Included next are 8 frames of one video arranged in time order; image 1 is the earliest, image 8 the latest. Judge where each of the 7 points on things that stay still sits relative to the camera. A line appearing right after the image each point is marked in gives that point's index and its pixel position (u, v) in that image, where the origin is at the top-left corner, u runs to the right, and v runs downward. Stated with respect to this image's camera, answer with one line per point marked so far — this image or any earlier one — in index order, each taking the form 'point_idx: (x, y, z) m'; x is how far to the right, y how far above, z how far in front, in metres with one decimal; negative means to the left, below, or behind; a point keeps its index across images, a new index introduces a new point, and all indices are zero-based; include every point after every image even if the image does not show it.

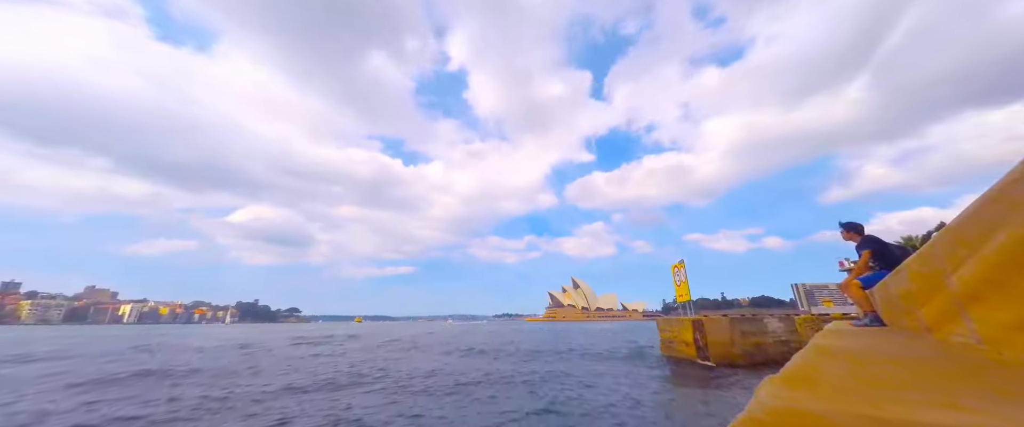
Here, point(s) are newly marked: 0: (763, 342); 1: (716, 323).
0: (+11.6, -6.0, +15.6) m
1: (+9.5, -5.1, +15.8) m
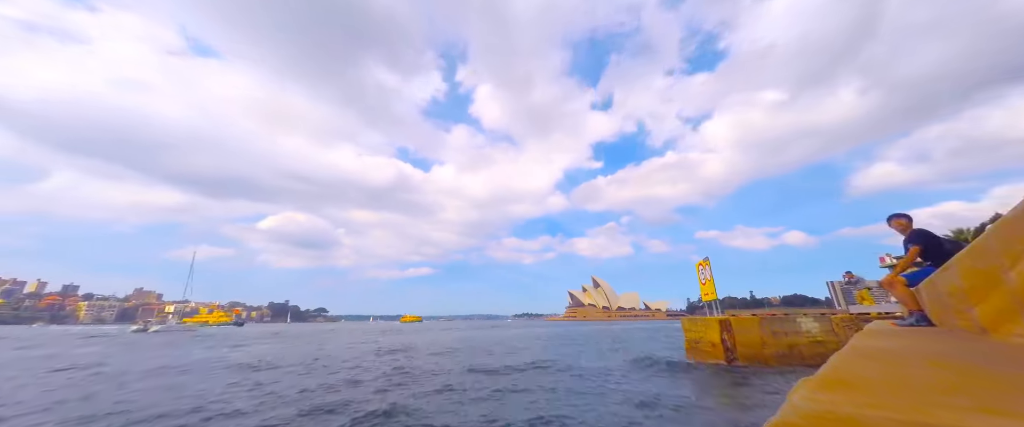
0: (+12.6, -5.7, +14.9) m
1: (+10.5, -4.9, +15.3) m
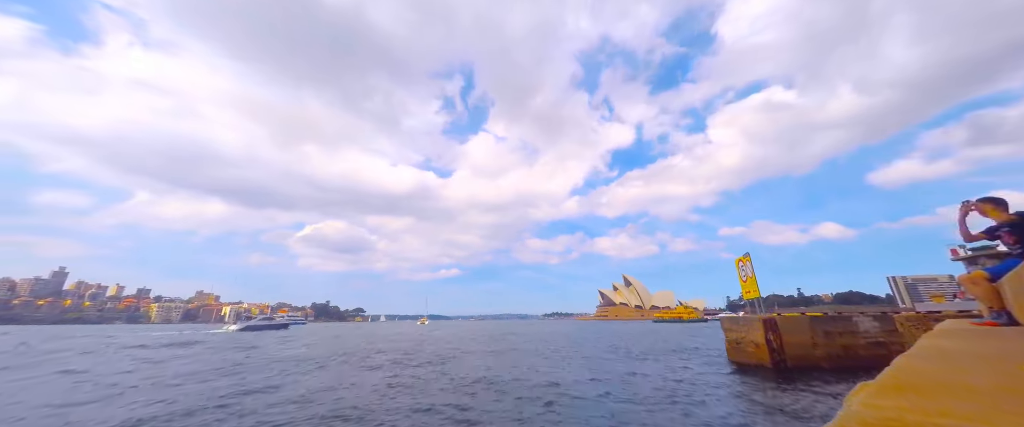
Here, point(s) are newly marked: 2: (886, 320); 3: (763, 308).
0: (+13.9, -5.3, +13.8) m
1: (+11.8, -4.6, +14.3) m
2: (+14.9, -4.2, +13.5) m
3: (+14.0, -5.3, +18.9) m
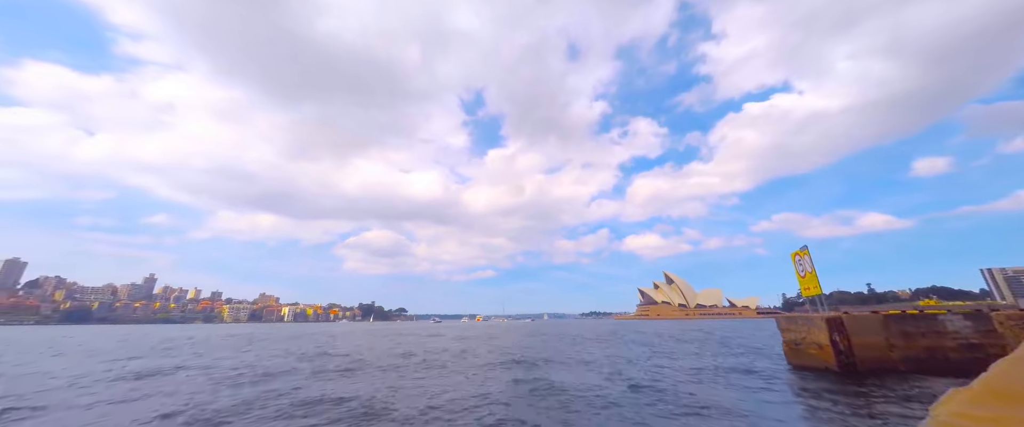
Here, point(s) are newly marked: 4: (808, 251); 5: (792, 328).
0: (+15.3, -4.8, +12.1) m
1: (+13.3, -4.1, +12.8) m
2: (+16.2, -3.6, +11.7) m
3: (+15.9, -4.7, +17.1) m
4: (+13.9, -1.8, +15.9) m
5: (+13.3, -5.4, +16.0) m
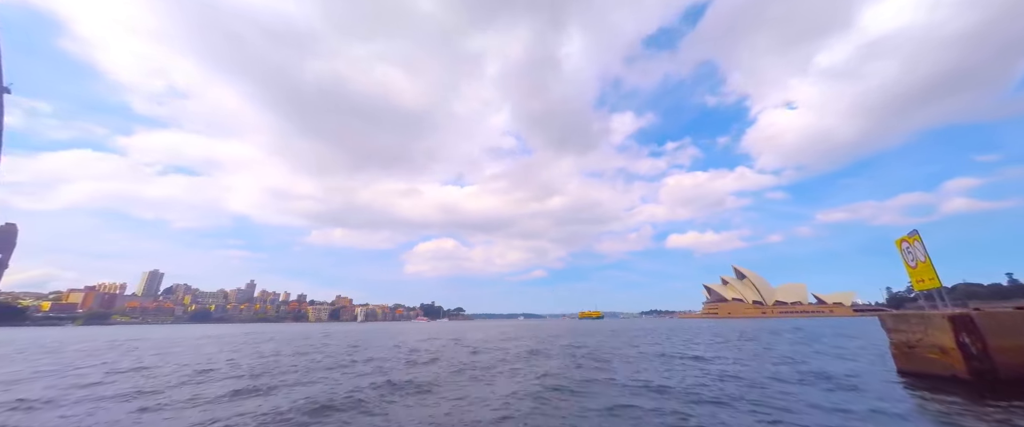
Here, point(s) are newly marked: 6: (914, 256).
0: (+16.8, -3.8, +9.2) m
1: (+14.9, -3.2, +10.2) m
2: (+17.6, -2.6, +8.7) m
3: (+18.2, -3.7, +14.1) m
4: (+15.9, -0.8, +13.2) m
5: (+15.4, -4.5, +13.4) m
6: (+16.0, -1.6, +13.4) m
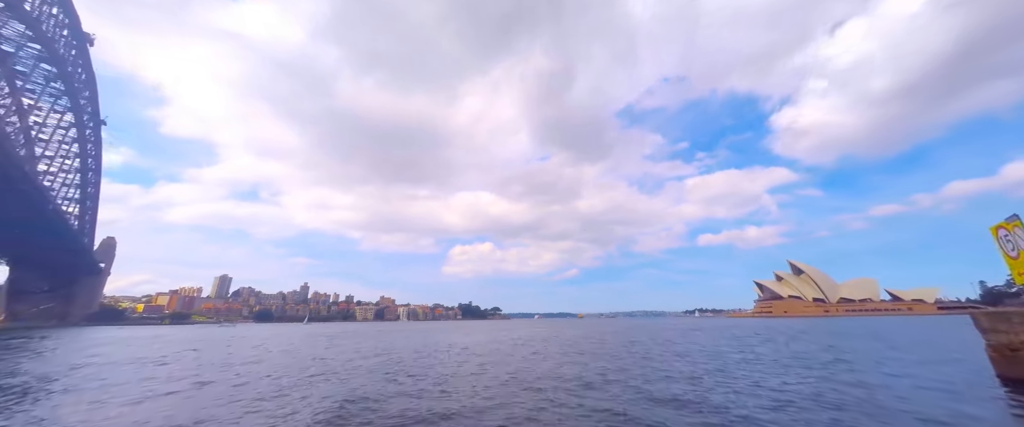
0: (+17.9, -3.2, +7.4) m
1: (+16.1, -2.7, +8.6) m
2: (+18.6, -2.0, +6.8) m
3: (+19.8, -3.0, +12.1) m
4: (+17.3, -0.3, +11.5) m
5: (+17.0, -4.0, +11.7) m
6: (+17.5, -1.0, +11.7) m
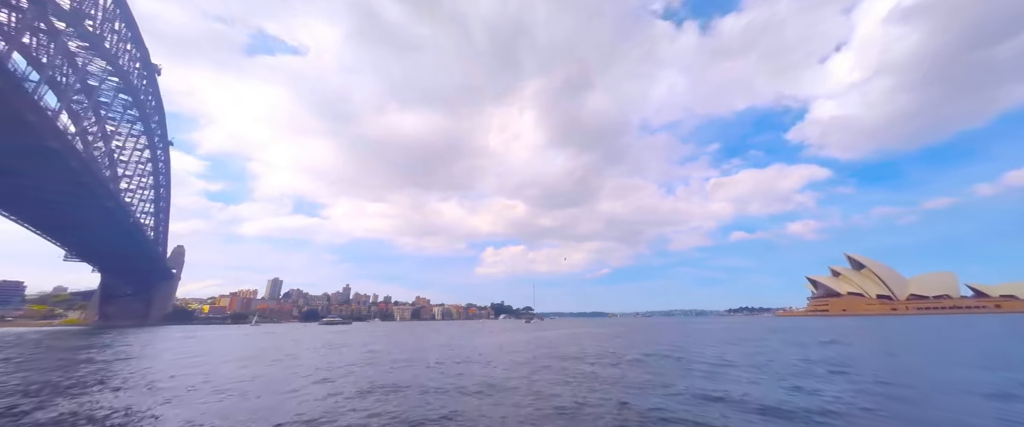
0: (+18.1, -2.8, +6.3) m
1: (+16.3, -2.4, +7.6) m
2: (+18.7, -1.6, +5.6) m
3: (+20.4, -2.6, +10.8) m
4: (+17.8, +0.1, +10.4) m
5: (+17.6, -3.6, +10.7) m
6: (+18.0, -0.7, +10.6) m
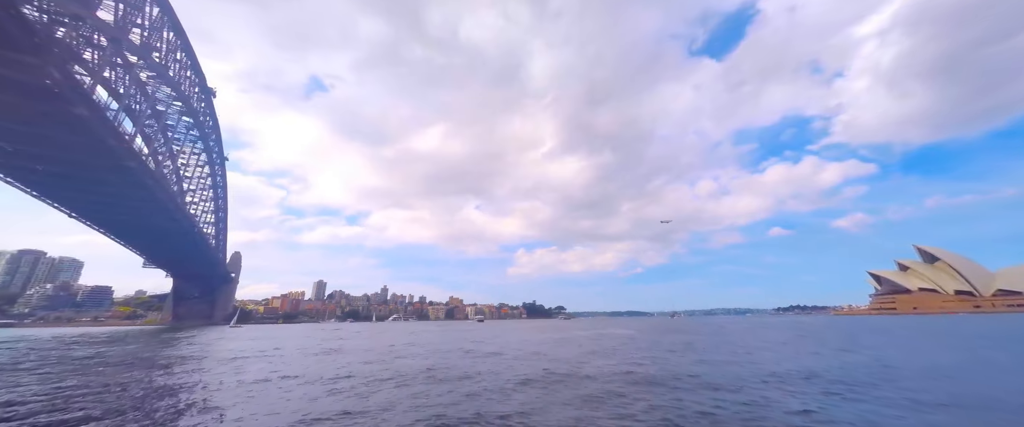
0: (+18.2, -2.7, +5.0) m
1: (+16.6, -2.2, +6.5) m
2: (+18.8, -1.4, +4.2) m
3: (+20.9, -2.3, +9.3) m
4: (+18.2, +0.3, +9.0) m
5: (+18.2, -3.4, +9.4) m
6: (+18.5, -0.5, +9.3) m
